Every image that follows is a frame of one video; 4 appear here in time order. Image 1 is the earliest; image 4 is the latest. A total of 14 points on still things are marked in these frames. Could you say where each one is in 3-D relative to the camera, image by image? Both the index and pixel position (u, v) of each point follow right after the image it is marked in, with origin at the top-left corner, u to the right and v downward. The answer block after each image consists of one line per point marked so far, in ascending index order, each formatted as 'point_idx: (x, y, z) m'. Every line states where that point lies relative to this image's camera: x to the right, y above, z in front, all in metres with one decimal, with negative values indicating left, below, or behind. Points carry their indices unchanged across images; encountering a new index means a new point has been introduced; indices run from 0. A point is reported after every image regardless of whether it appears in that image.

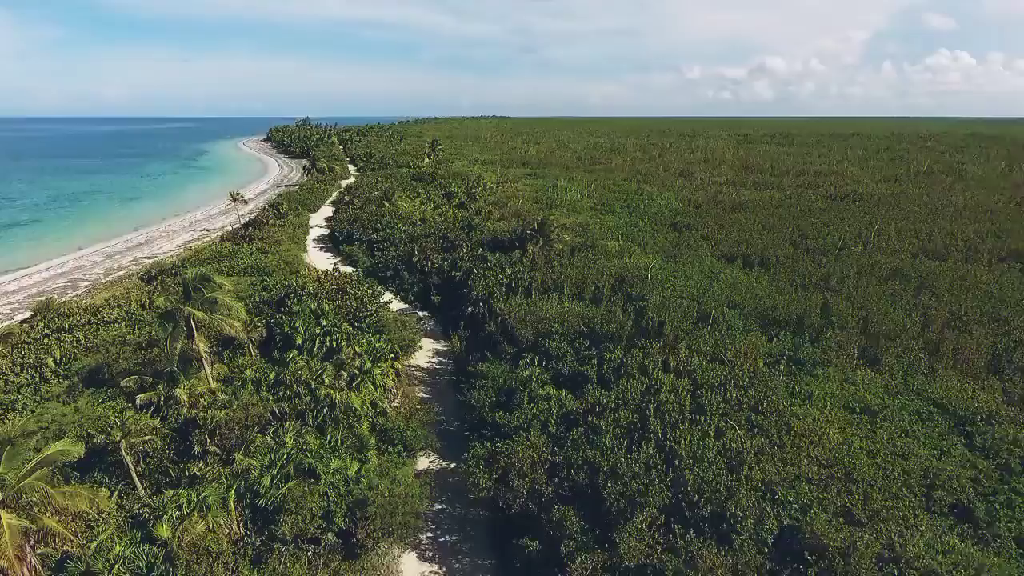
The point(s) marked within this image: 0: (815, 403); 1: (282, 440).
0: (+9.5, -3.6, +20.0) m
1: (-6.7, -4.5, +18.6) m
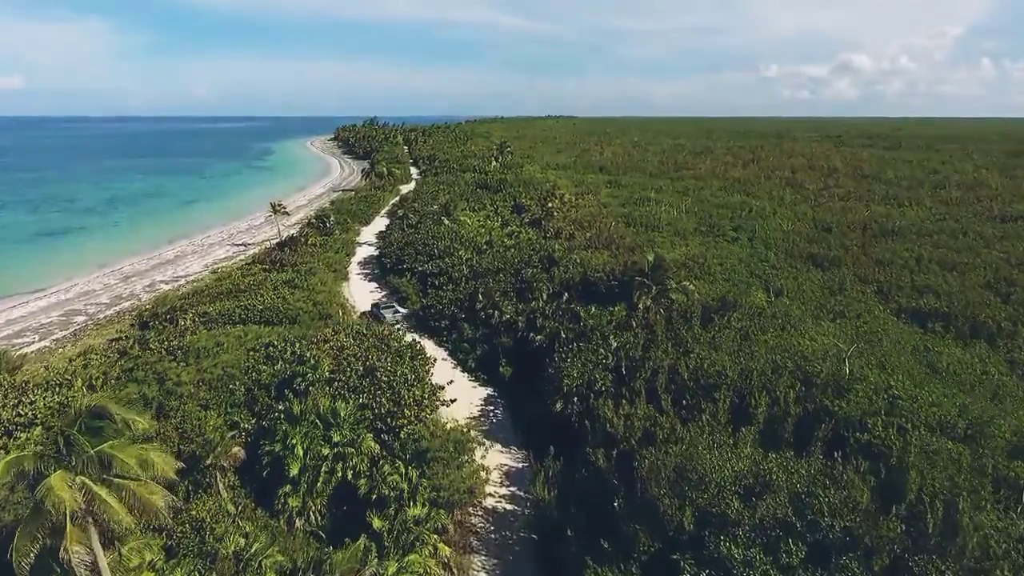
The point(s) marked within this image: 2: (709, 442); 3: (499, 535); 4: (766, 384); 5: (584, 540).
0: (+11.9, -6.9, +7.7) m
1: (-4.3, -7.4, +7.9) m
2: (+5.2, -3.9, +16.8) m
3: (-0.3, -7.1, +17.8) m
4: (+7.7, -2.9, +19.4) m
5: (+1.8, -5.9, +16.0) m
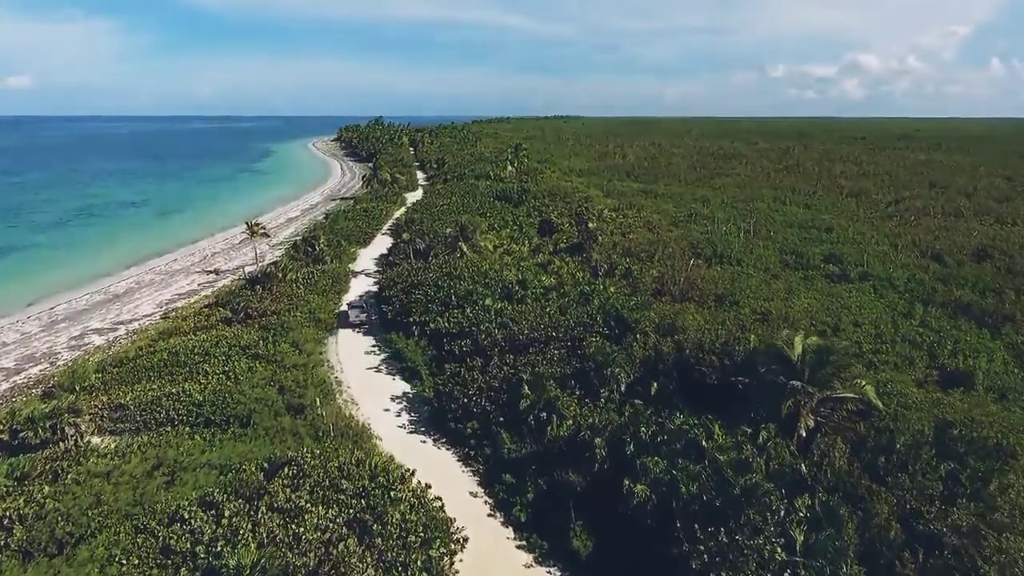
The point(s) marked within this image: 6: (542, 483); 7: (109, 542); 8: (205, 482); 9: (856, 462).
0: (+13.8, -10.0, -3.8) m
1: (-2.4, -10.5, -3.4) m
2: (+7.2, -7.0, +5.4) m
3: (+1.7, -10.1, +6.5) m
4: (+9.7, -5.9, +8.0) m
5: (+3.8, -9.0, +4.7) m
6: (+0.7, -5.9, +19.1) m
7: (-9.1, -5.6, +14.8) m
8: (-8.5, -5.2, +17.6) m
9: (+8.0, -4.4, +14.7) m
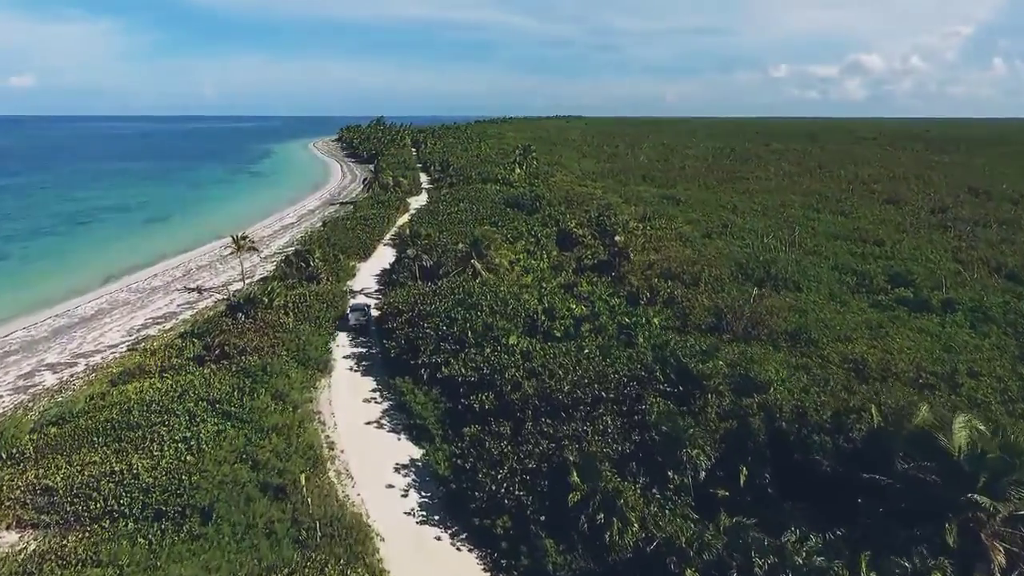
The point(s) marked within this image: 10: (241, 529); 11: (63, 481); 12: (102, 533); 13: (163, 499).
0: (+14.9, -11.5, -9.2) m
1: (-1.3, -11.9, -8.8) m
2: (+8.4, -8.4, 0.0) m
3: (+2.8, -11.6, +1.1) m
4: (+10.9, -7.4, +2.6) m
5: (+4.9, -10.5, -0.7) m
6: (+1.9, -7.4, +13.7) m
7: (-8.0, -7.0, +9.4) m
8: (-7.3, -6.6, +12.2) m
9: (+9.2, -5.8, +9.3) m
10: (-7.0, -6.1, +16.7) m
11: (-13.0, -5.5, +18.5) m
12: (-10.5, -6.2, +16.4) m
13: (-9.4, -5.5, +17.4) m
